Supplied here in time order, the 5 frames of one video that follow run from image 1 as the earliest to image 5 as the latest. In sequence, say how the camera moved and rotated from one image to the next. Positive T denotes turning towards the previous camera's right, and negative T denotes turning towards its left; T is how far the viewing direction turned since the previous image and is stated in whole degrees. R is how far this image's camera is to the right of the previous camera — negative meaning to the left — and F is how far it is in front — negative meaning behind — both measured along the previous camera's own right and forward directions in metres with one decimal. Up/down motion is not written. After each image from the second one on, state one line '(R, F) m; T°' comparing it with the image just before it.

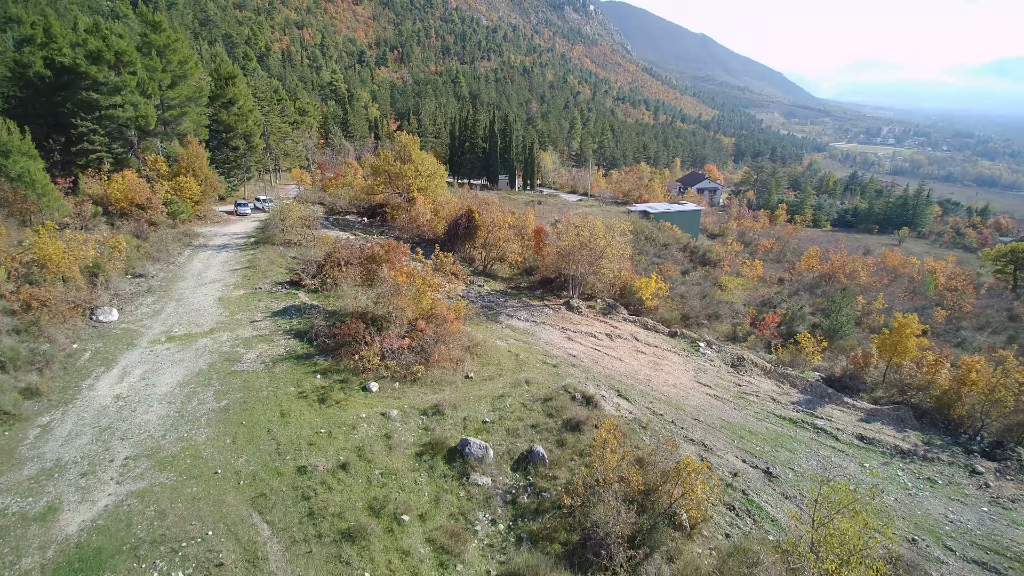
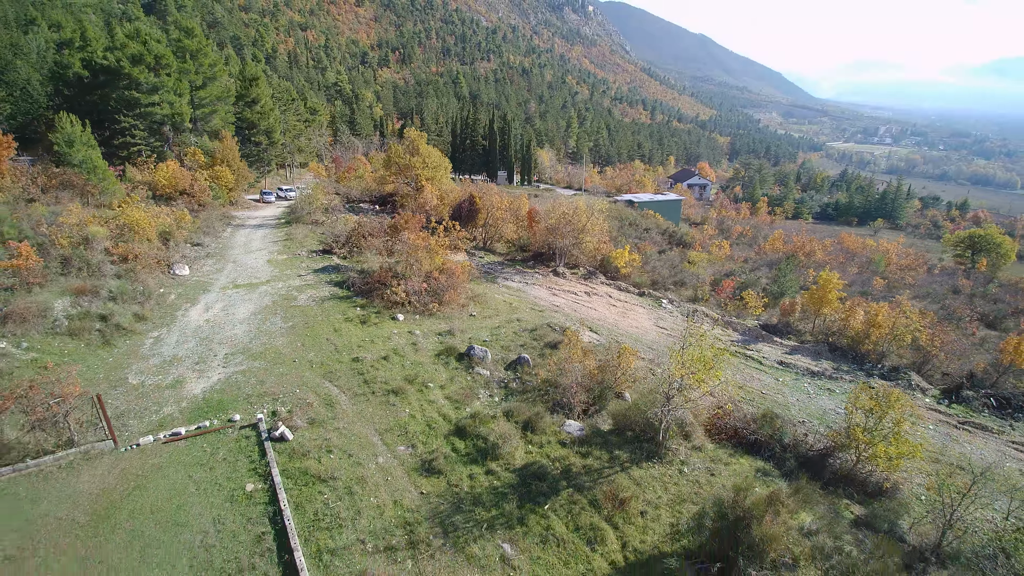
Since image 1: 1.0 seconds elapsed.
(+0.3, -4.6) m; 0°
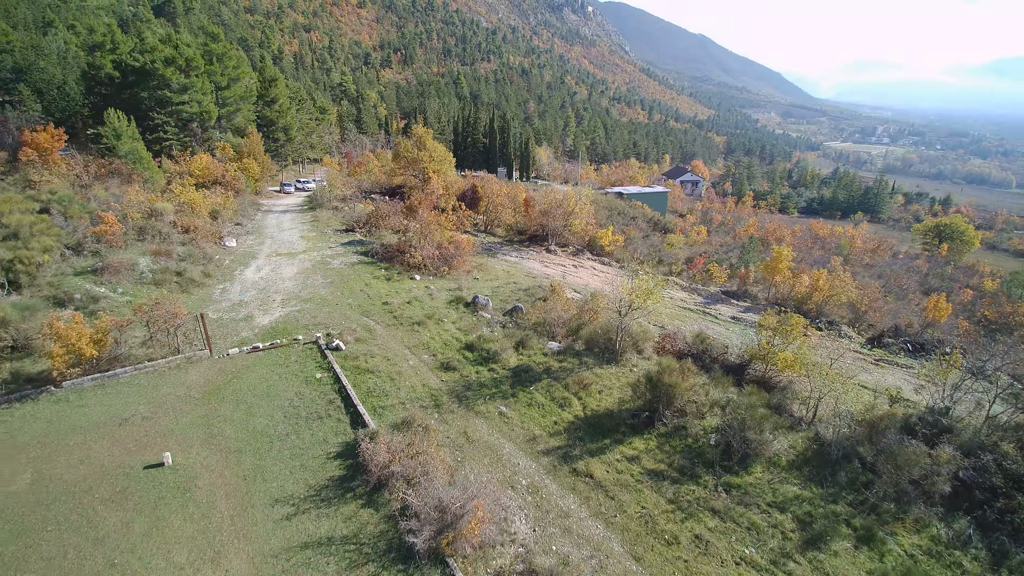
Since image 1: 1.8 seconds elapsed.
(+0.2, -4.3) m; 0°
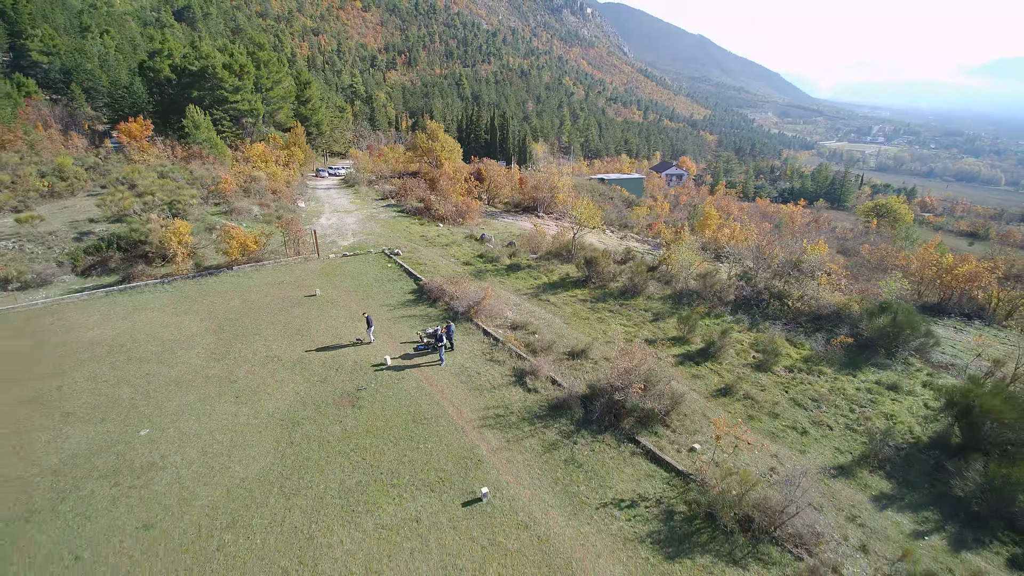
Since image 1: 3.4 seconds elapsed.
(+0.3, -9.8) m; 0°
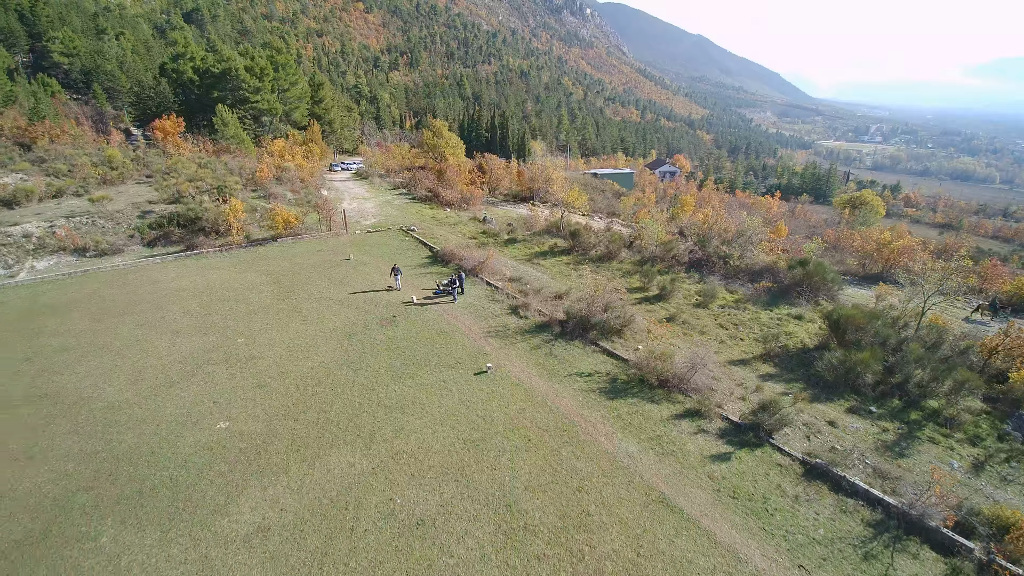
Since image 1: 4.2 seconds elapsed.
(+0.2, -4.9) m; 0°
